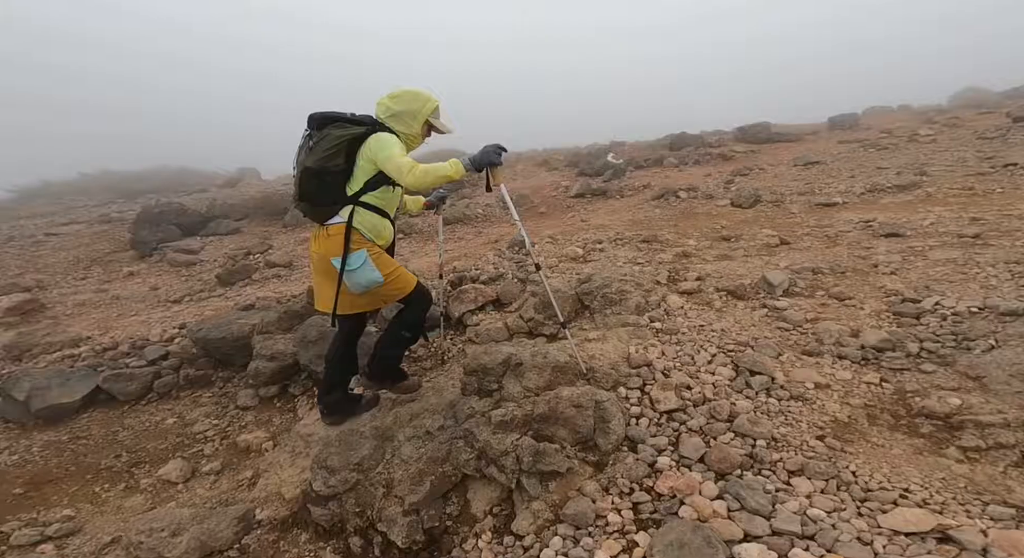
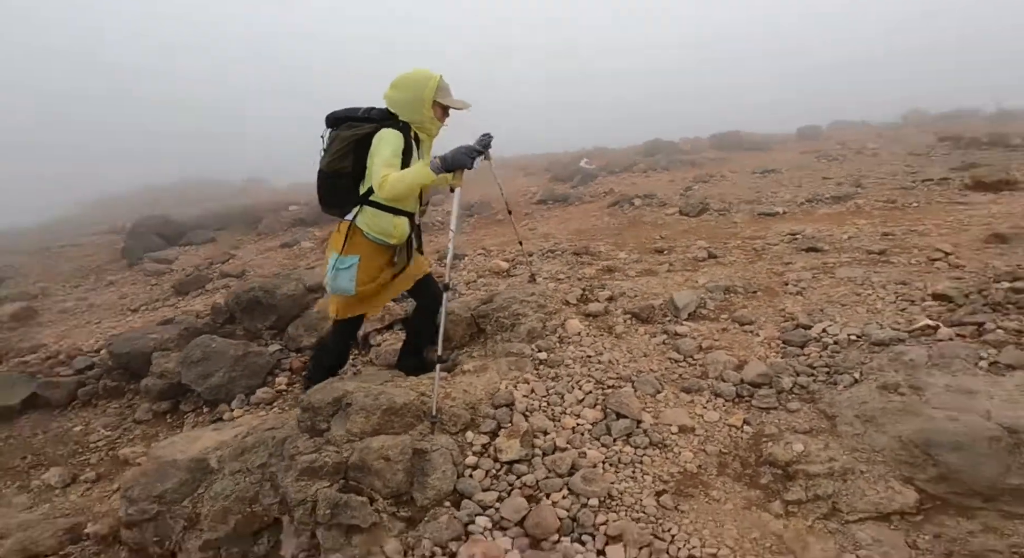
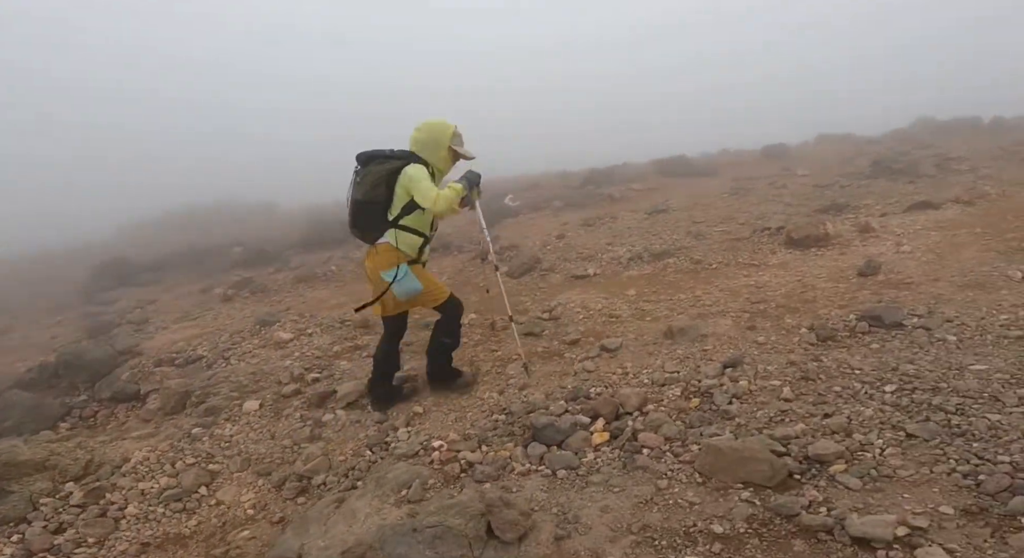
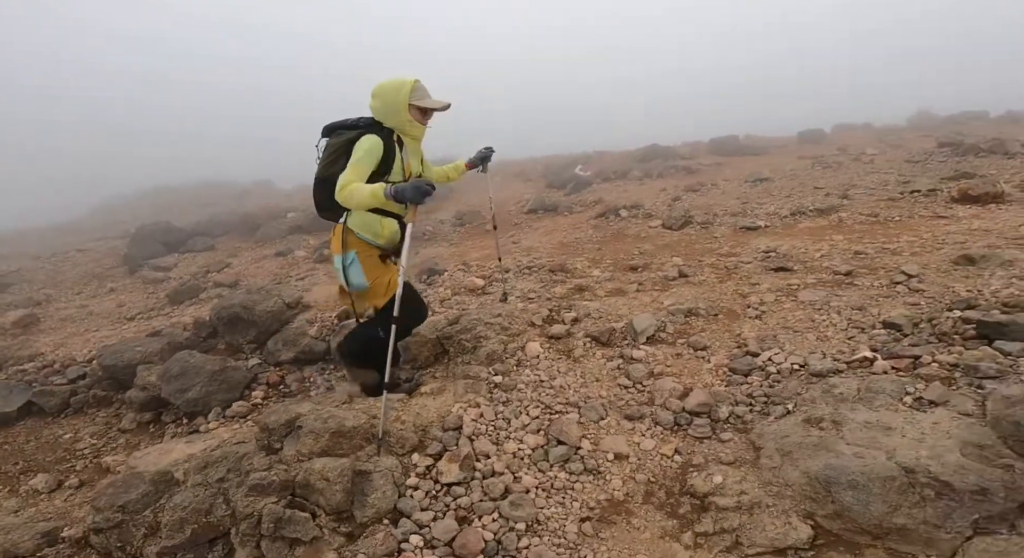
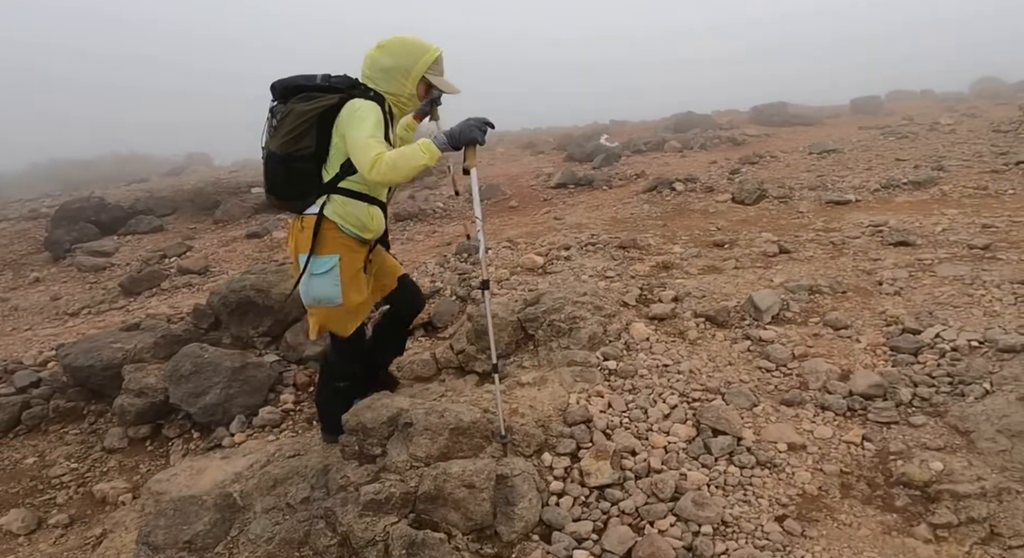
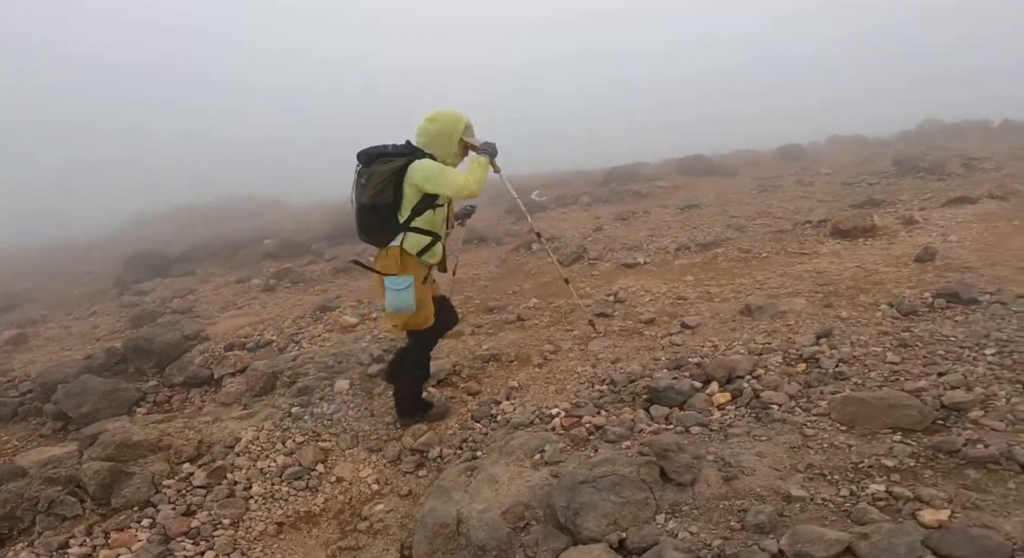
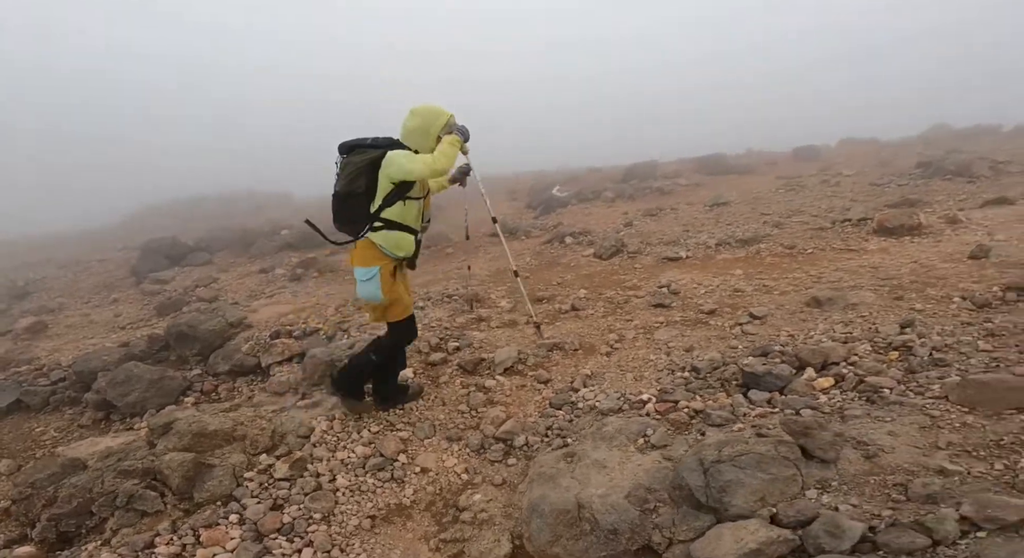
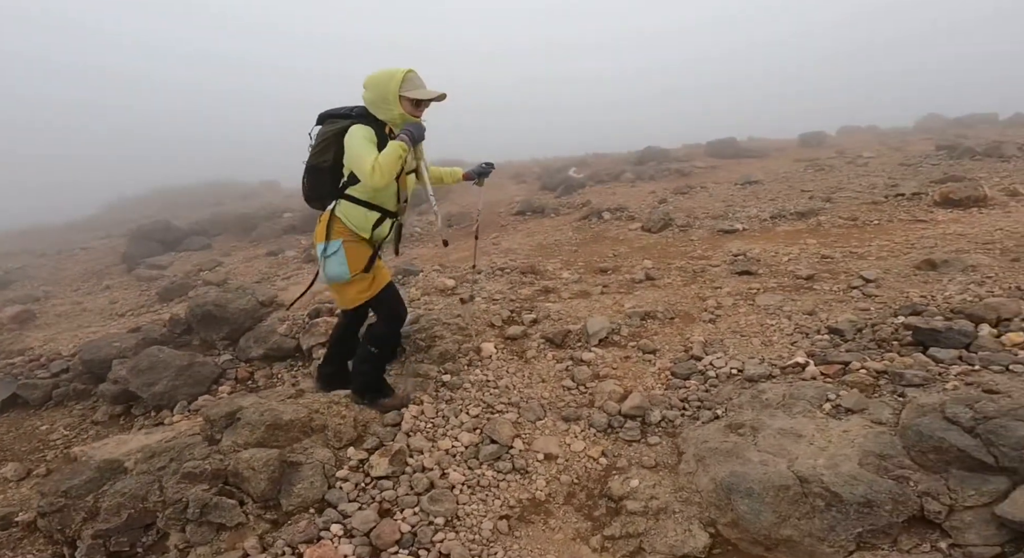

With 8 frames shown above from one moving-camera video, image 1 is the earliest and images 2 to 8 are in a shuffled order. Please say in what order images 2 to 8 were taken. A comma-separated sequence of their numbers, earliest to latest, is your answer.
5, 2, 4, 8, 7, 6, 3
